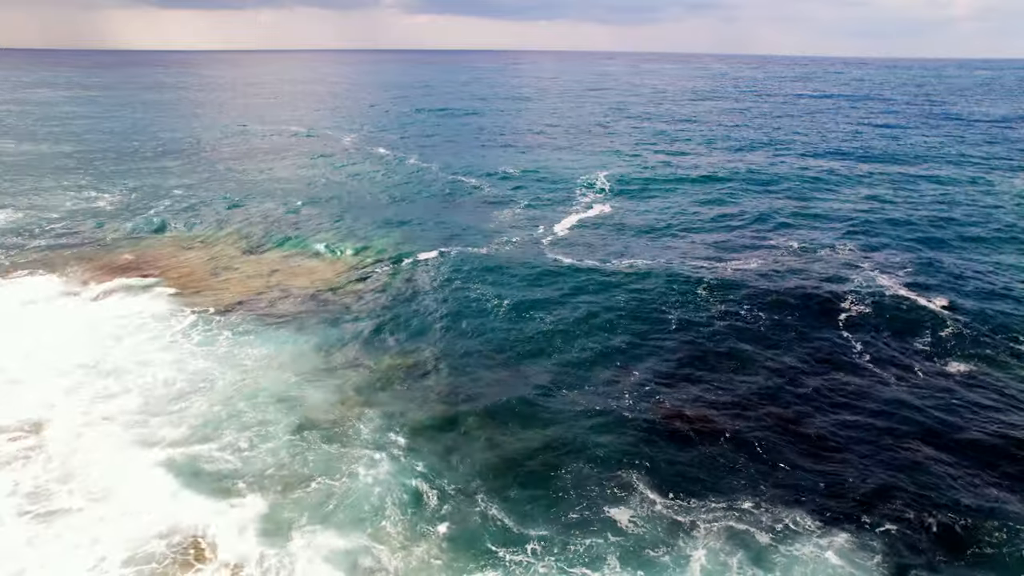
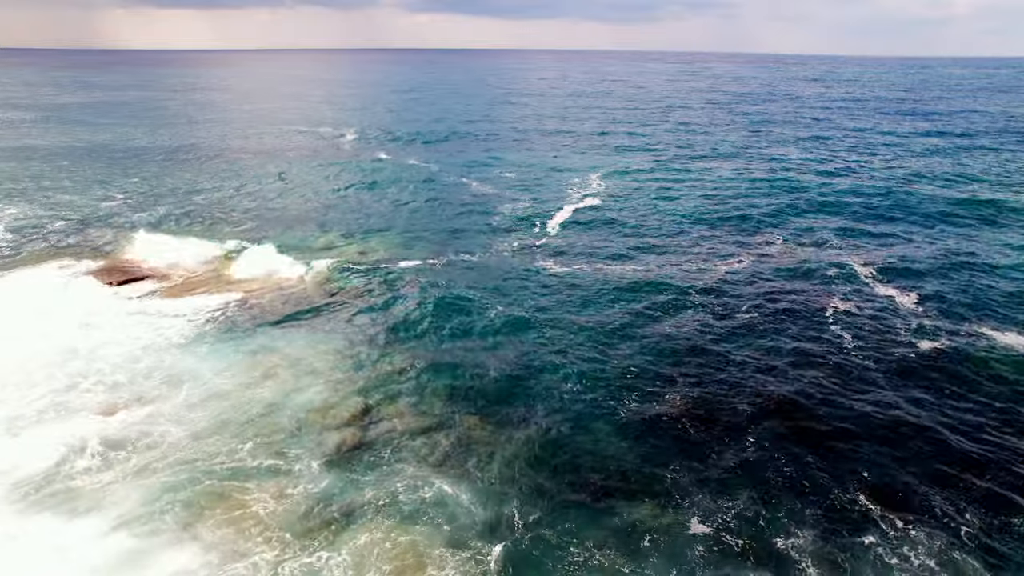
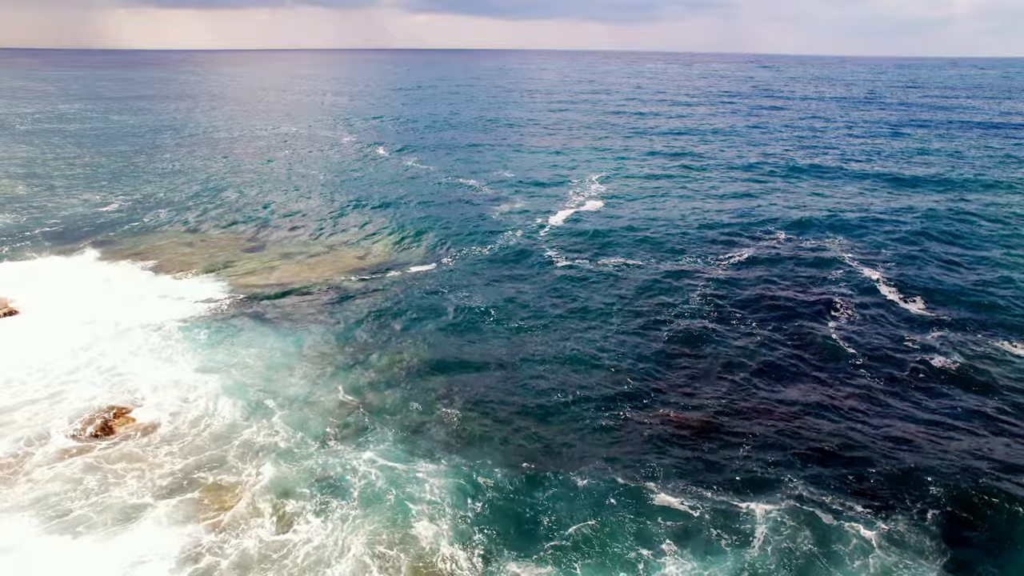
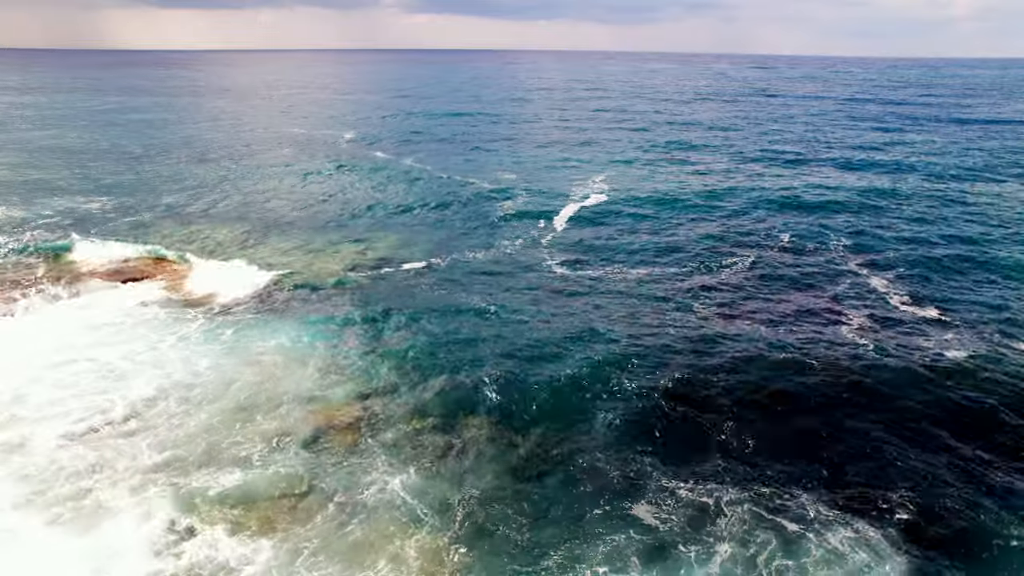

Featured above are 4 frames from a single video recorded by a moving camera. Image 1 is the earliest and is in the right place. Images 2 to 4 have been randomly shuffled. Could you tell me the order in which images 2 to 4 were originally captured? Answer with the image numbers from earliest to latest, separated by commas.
4, 3, 2
